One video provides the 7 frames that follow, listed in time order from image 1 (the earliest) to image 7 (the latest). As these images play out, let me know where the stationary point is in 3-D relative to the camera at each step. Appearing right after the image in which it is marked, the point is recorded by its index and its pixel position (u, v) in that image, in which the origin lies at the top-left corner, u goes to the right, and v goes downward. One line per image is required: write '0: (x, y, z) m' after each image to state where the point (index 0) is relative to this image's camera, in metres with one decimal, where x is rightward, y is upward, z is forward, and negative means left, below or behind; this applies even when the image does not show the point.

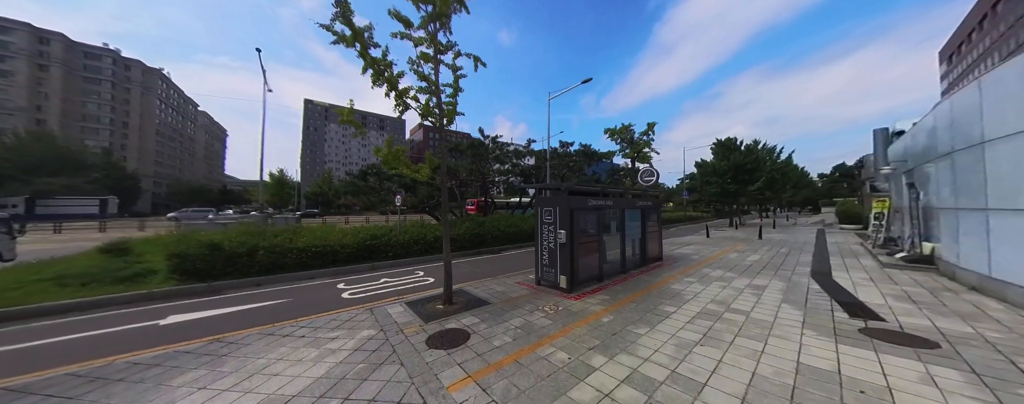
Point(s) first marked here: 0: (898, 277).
0: (+9.1, -1.8, +6.2) m
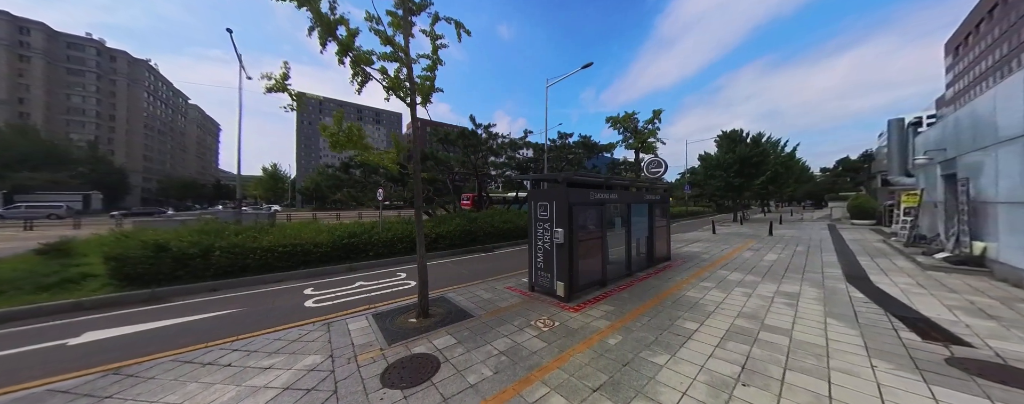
0: (+8.9, -1.6, +5.4) m
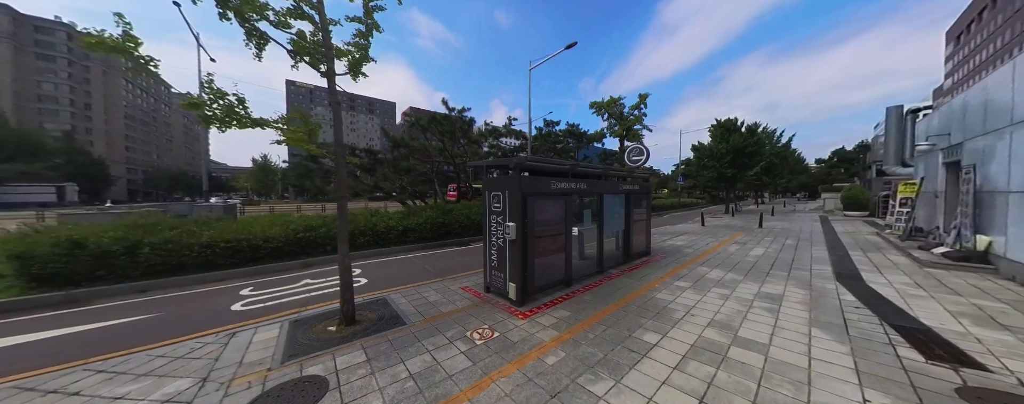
0: (+7.9, -1.4, +4.8) m
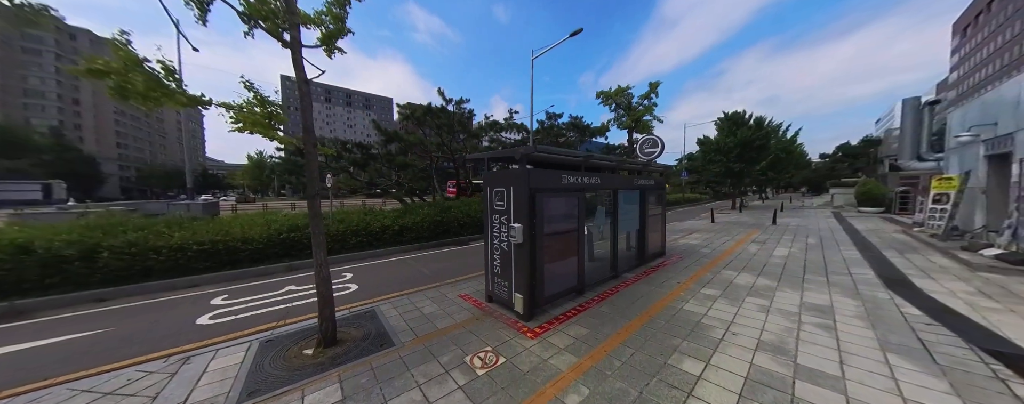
0: (+8.0, -1.4, +4.2) m
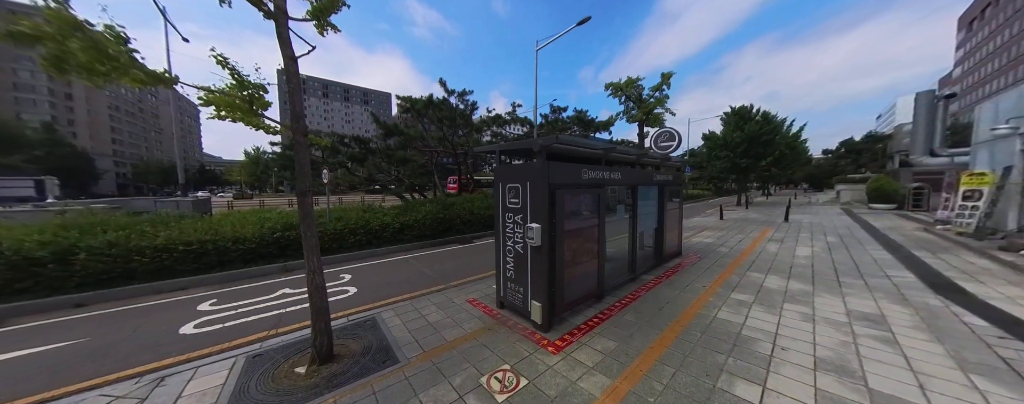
0: (+8.3, -1.3, +3.8) m
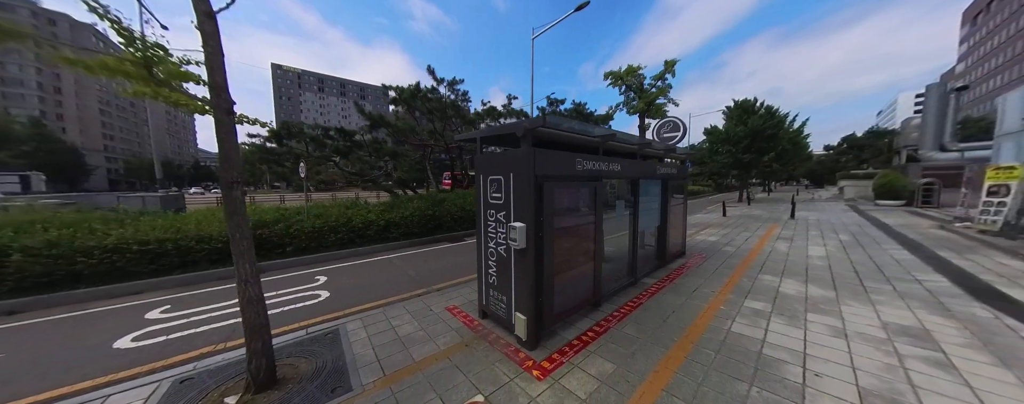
0: (+8.0, -1.3, +3.3) m
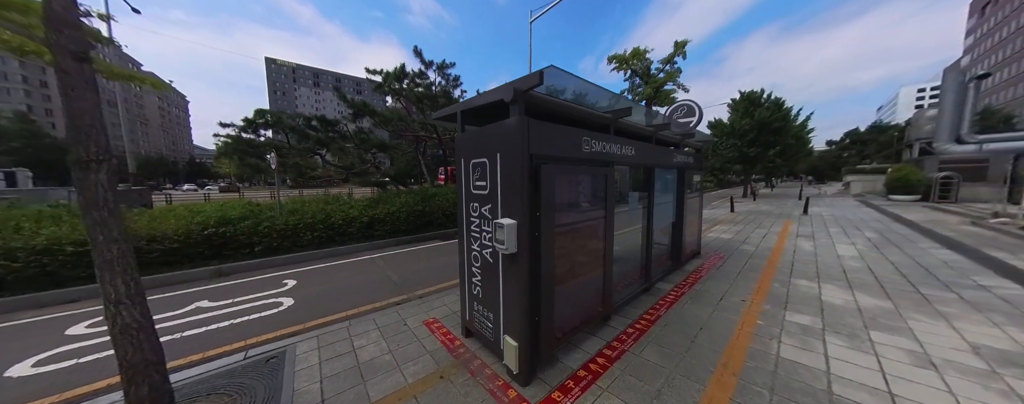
0: (+7.9, -1.2, +2.6) m
